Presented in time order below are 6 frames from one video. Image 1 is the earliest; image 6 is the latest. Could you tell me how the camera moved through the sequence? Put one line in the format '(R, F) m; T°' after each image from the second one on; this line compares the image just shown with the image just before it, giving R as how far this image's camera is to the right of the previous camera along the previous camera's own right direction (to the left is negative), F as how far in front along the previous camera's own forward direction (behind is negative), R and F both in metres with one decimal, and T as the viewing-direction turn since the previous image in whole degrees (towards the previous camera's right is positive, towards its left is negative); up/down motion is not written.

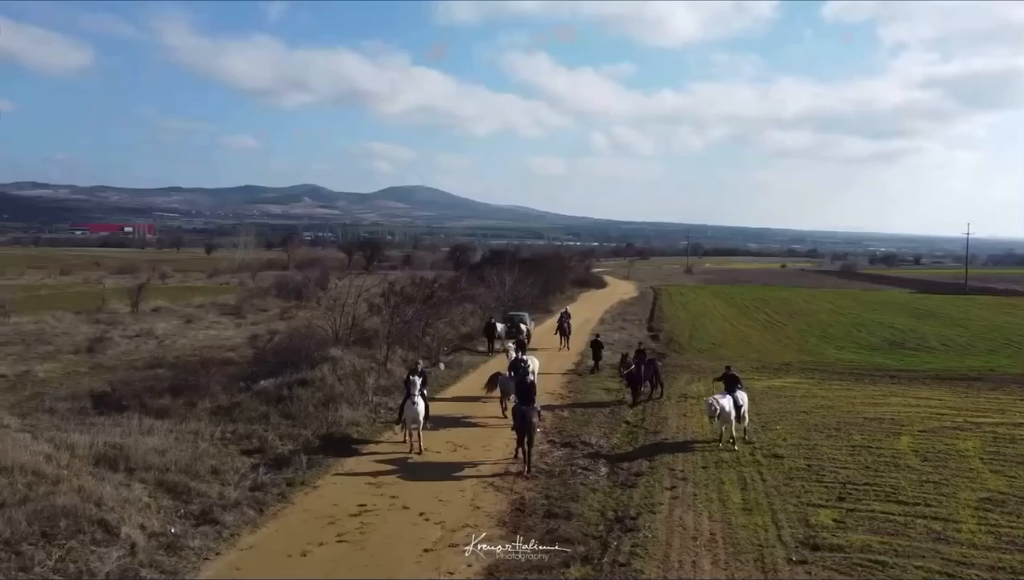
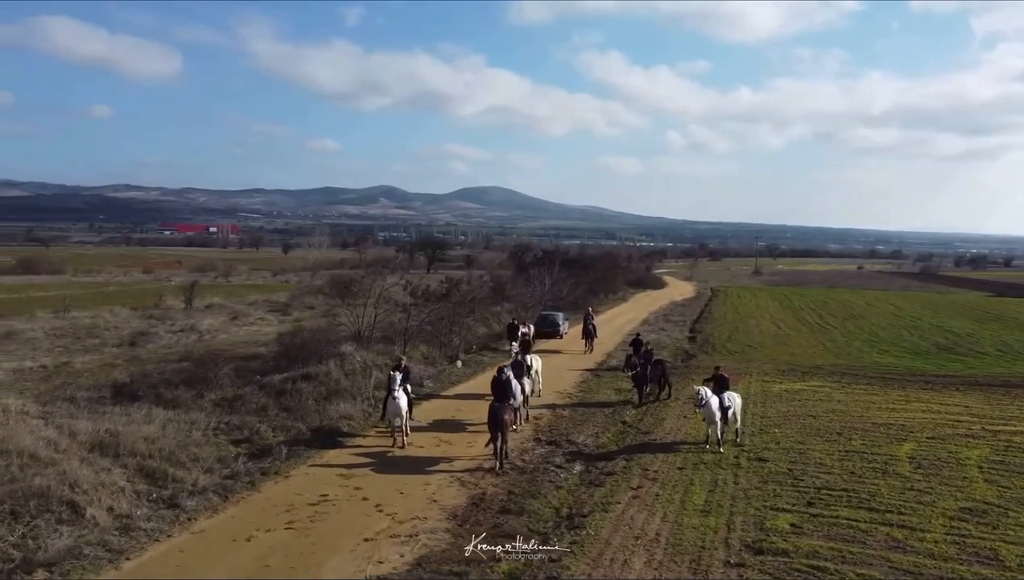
(+1.9, -0.1) m; -5°
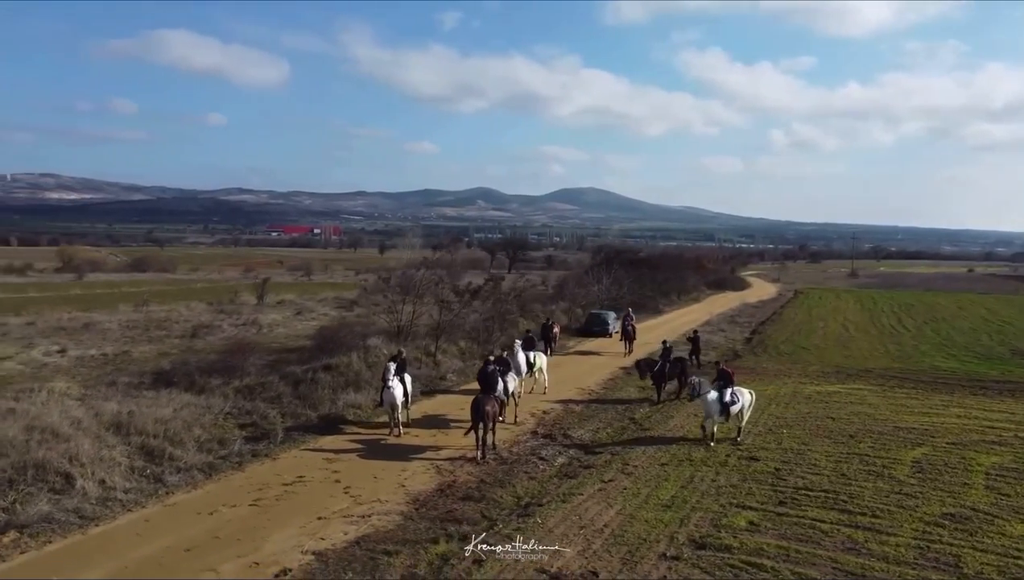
(+2.2, -0.1) m; -7°
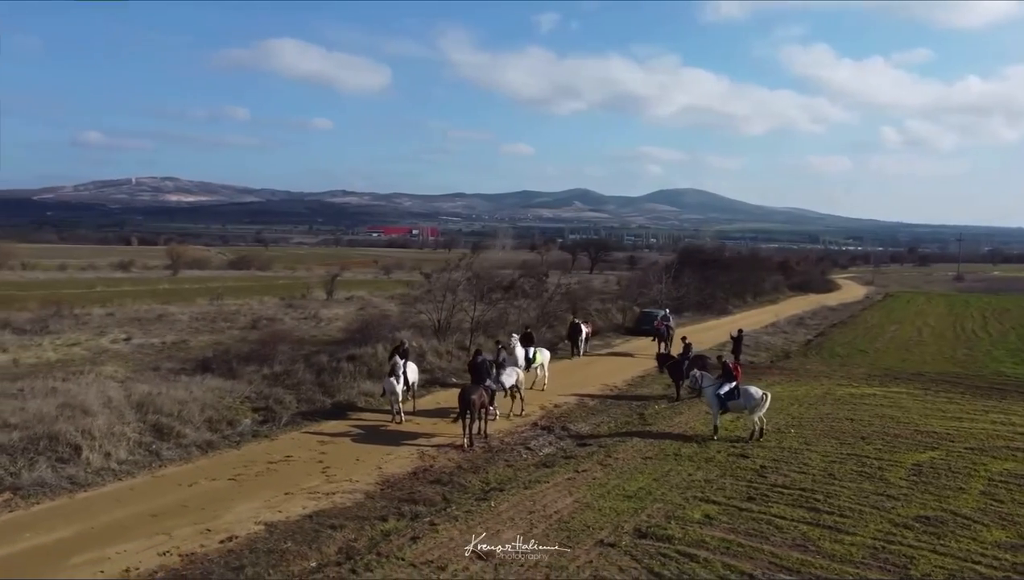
(+2.2, -0.2) m; -7°
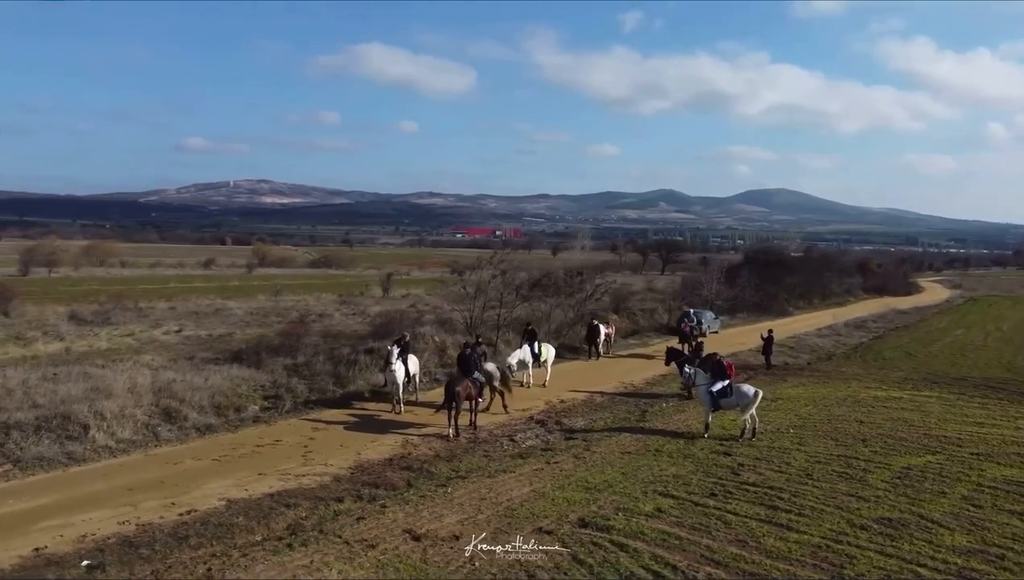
(+2.0, -0.2) m; -6°
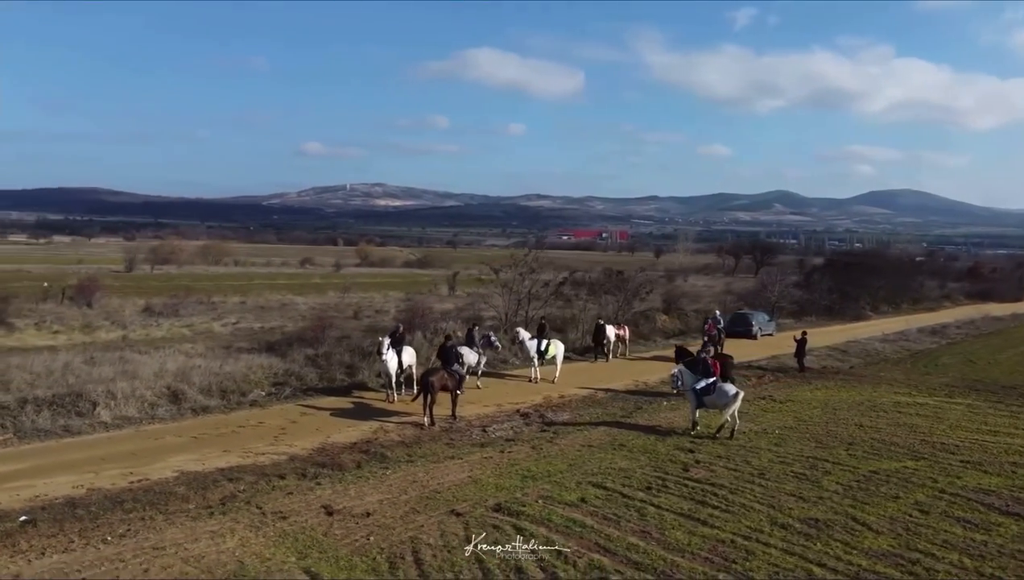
(+2.8, -0.2) m; -8°
